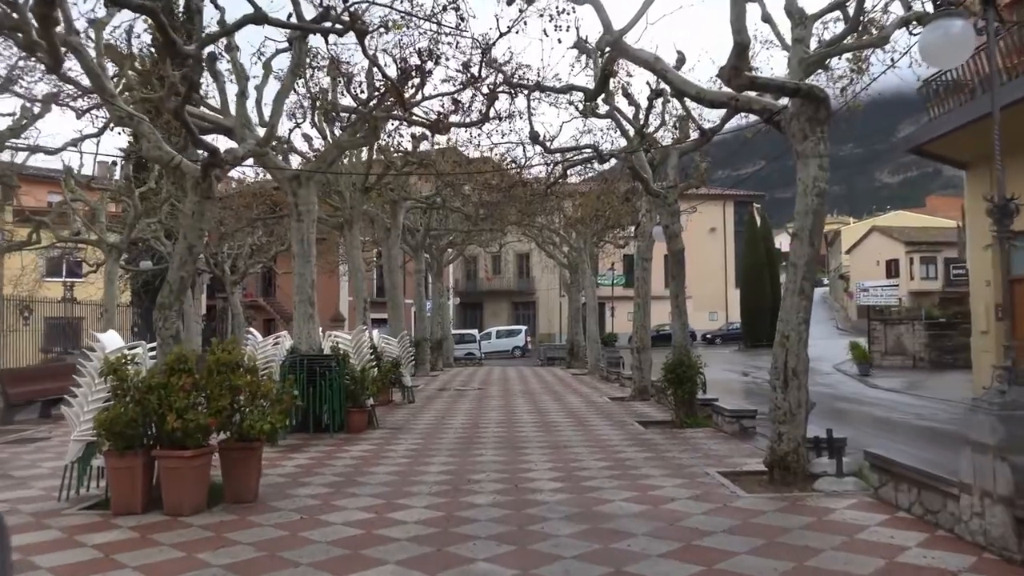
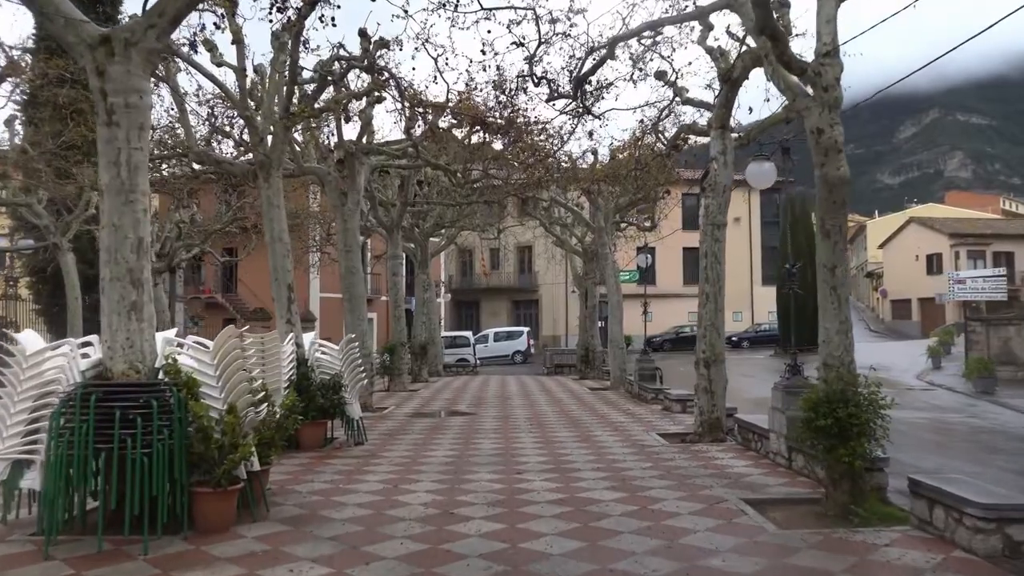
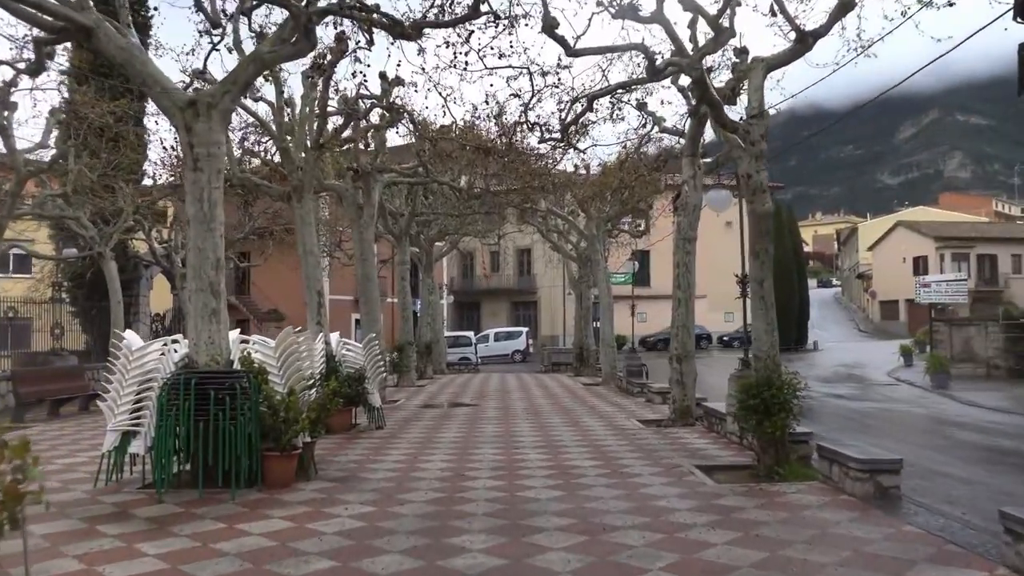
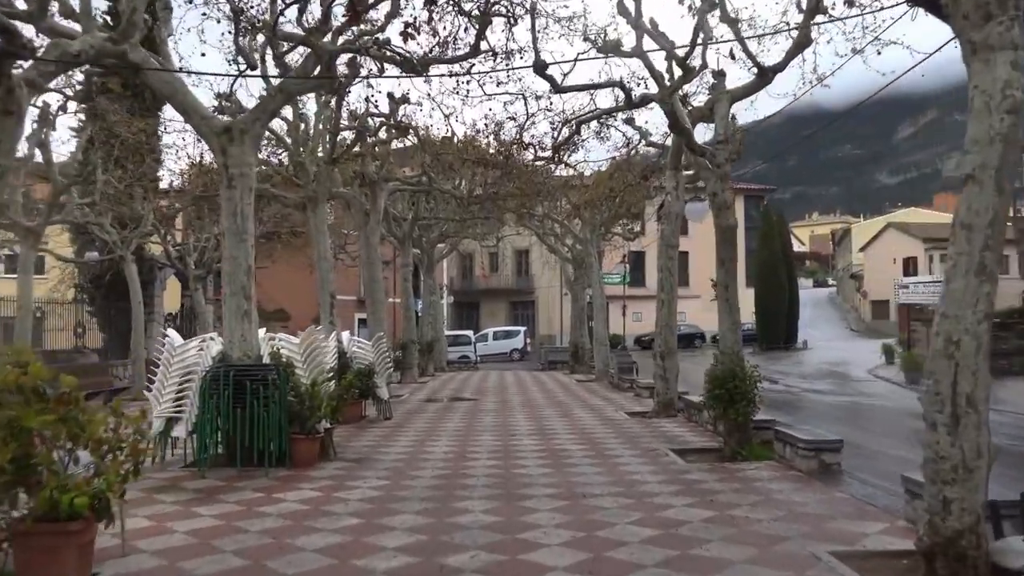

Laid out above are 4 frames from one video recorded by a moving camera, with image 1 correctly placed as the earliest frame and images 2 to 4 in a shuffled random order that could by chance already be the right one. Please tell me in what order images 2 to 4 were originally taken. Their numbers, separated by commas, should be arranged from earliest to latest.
4, 3, 2
